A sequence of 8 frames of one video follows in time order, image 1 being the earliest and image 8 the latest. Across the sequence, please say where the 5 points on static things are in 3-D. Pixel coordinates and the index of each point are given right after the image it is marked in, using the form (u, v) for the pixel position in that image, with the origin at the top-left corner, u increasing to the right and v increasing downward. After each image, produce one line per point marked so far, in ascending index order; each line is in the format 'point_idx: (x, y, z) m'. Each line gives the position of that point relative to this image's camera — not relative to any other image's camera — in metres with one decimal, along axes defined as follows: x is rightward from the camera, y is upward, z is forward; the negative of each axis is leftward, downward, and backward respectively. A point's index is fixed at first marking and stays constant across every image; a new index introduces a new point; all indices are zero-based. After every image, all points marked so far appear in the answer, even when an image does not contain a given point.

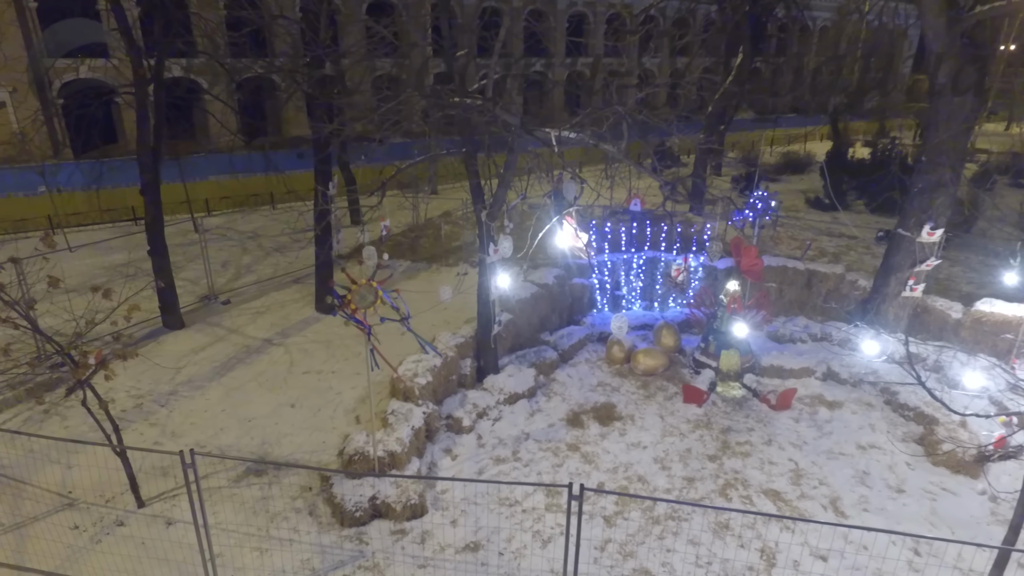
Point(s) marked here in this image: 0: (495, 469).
0: (-0.2, -2.2, +6.7) m
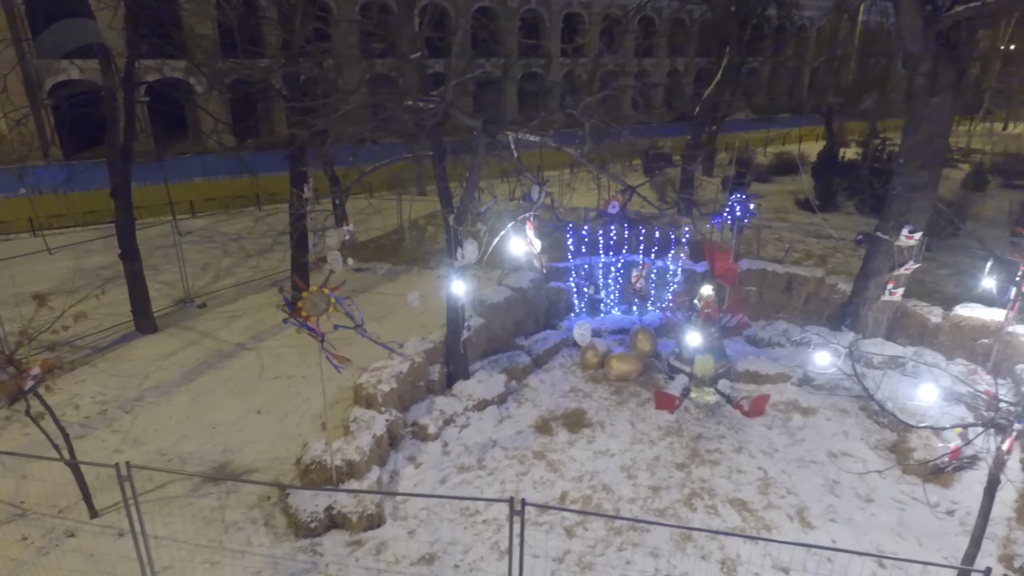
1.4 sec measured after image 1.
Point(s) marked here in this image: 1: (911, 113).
0: (-0.6, -2.3, +6.6) m
1: (+6.1, +2.7, +8.5) m
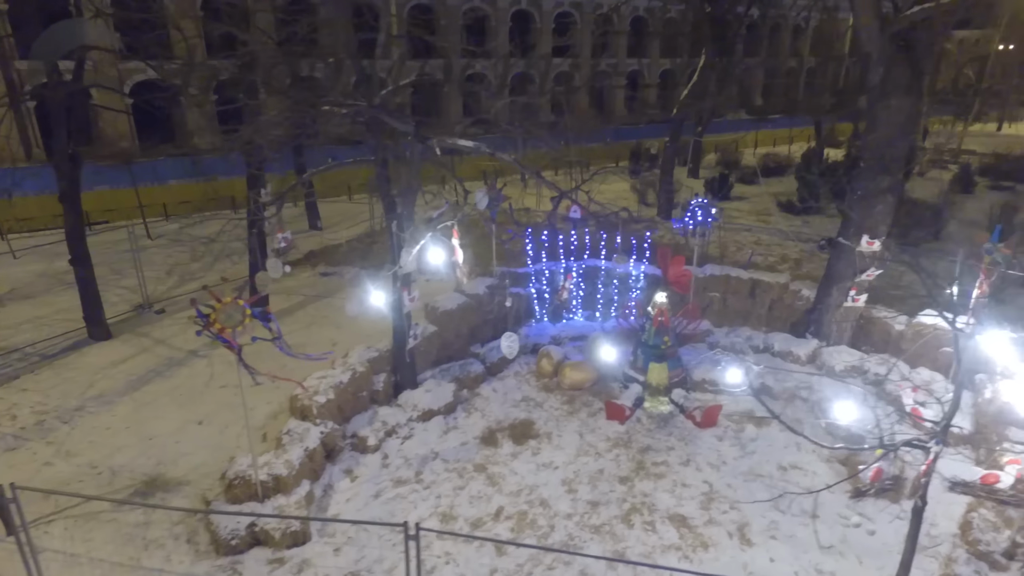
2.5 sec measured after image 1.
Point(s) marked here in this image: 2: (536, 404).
0: (-1.4, -2.4, +6.5) m
1: (+5.4, +2.6, +8.3) m
2: (+0.4, -1.7, +8.1) m
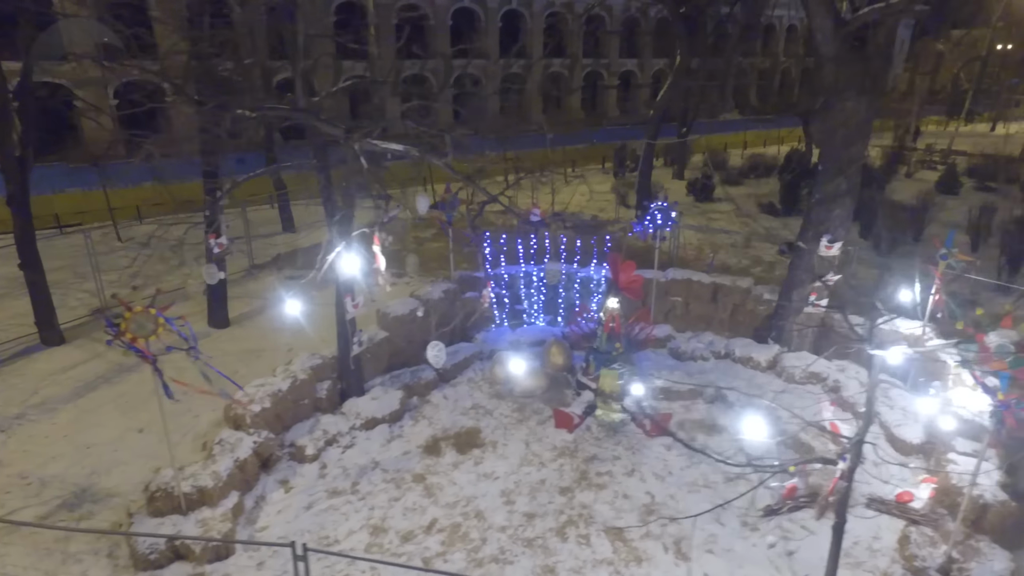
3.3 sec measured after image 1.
0: (-2.1, -2.4, +6.3) m
1: (+4.7, +2.5, +8.2) m
2: (-0.4, -1.8, +7.9) m
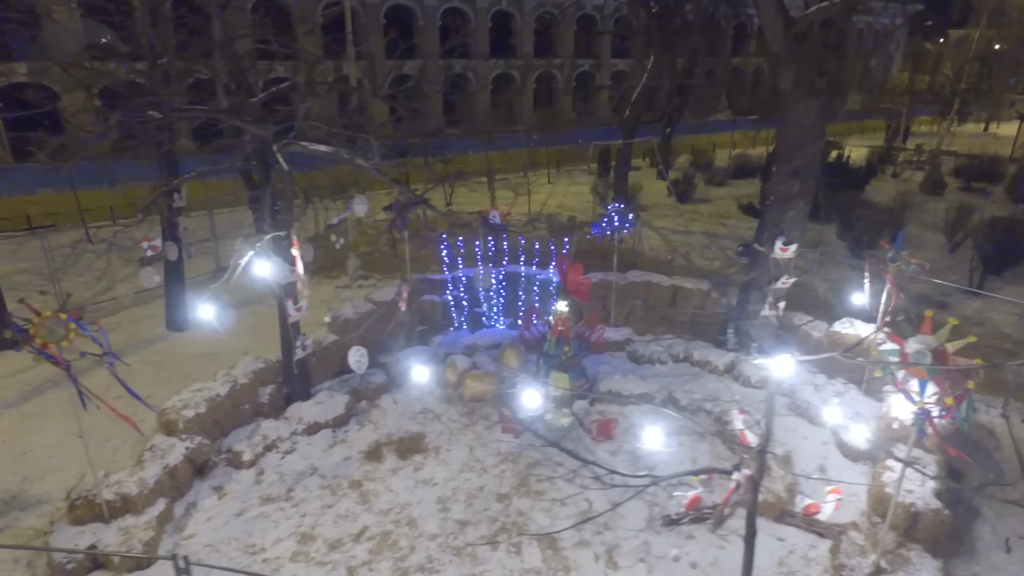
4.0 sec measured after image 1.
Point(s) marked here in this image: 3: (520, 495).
0: (-2.8, -2.5, +6.2) m
1: (+3.9, +2.5, +8.1) m
2: (-1.1, -1.8, +7.8) m
3: (+0.1, -2.4, +6.5) m
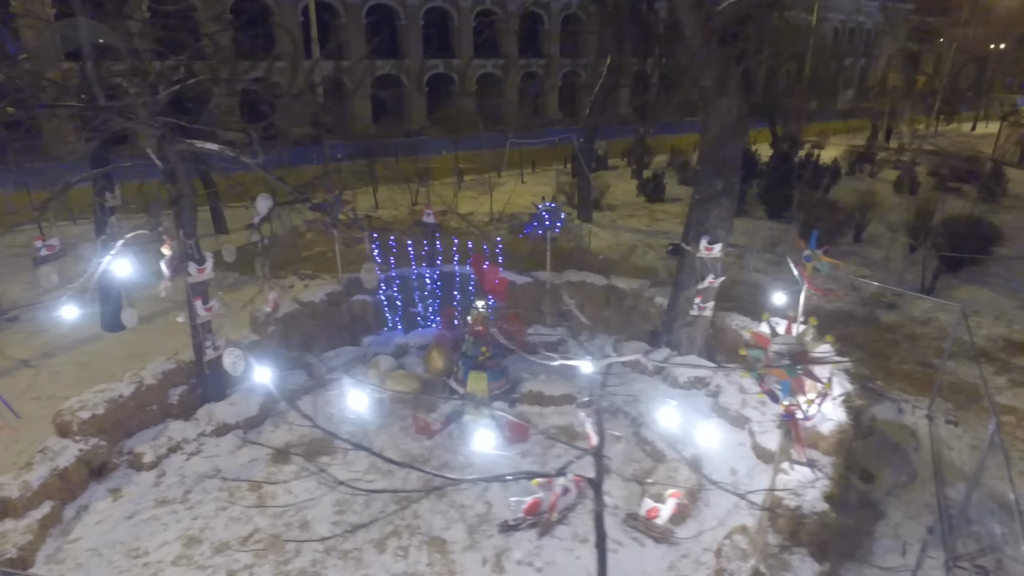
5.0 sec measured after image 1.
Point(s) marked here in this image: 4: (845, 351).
0: (-4.0, -2.5, +6.1) m
1: (+2.8, +2.5, +8.0) m
2: (-2.3, -1.8, +7.7) m
3: (-1.1, -2.4, +6.4) m
4: (+5.7, -1.1, +9.5) m
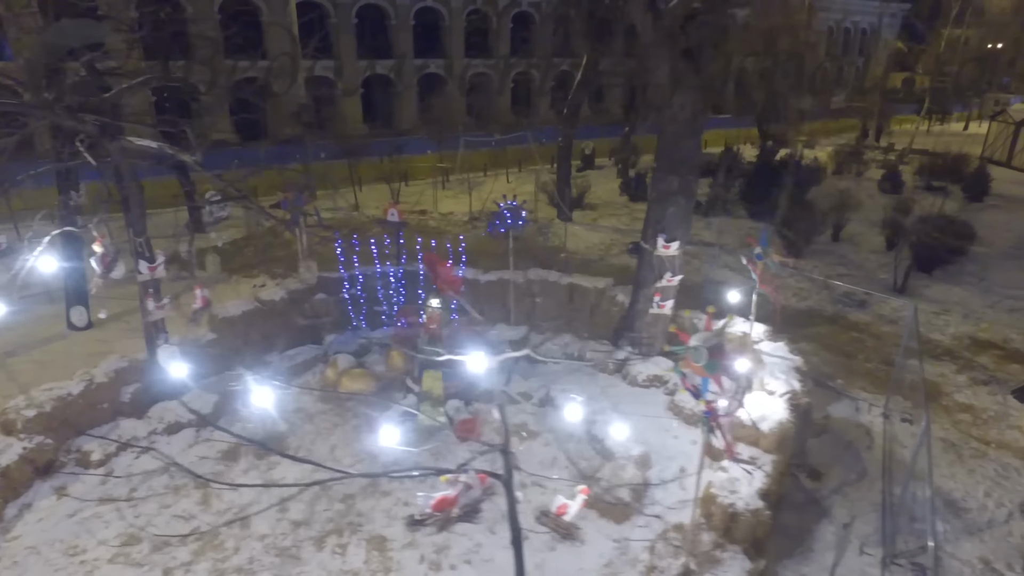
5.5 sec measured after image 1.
0: (-4.6, -2.5, +6.1) m
1: (+2.2, +2.5, +8.0) m
2: (-2.9, -1.8, +7.7) m
3: (-1.7, -2.4, +6.4) m
4: (+5.1, -1.1, +9.5) m
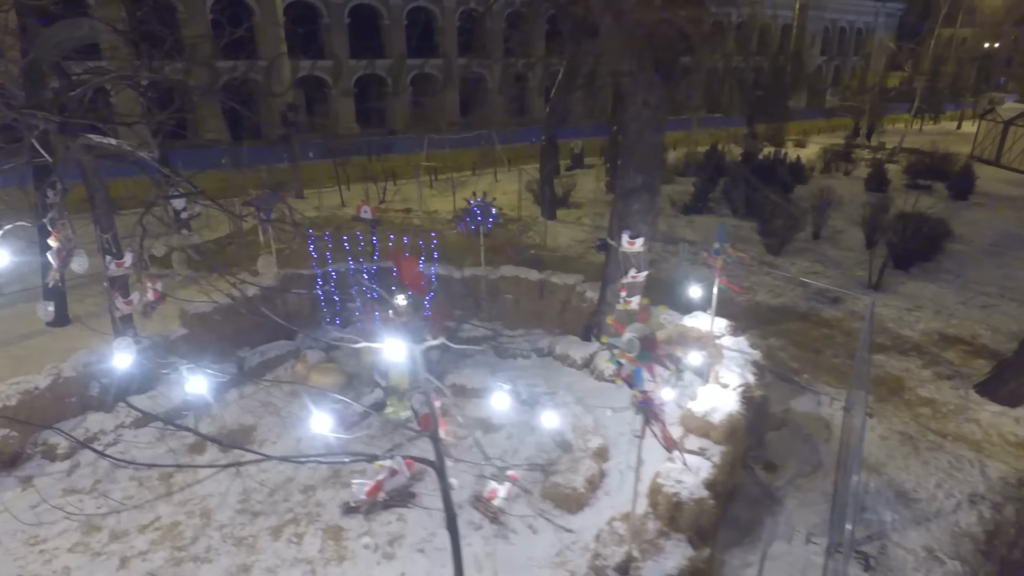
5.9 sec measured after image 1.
0: (-5.1, -2.4, +6.2) m
1: (+1.7, +2.6, +8.1) m
2: (-3.4, -1.7, +7.8) m
3: (-2.2, -2.3, +6.5) m
4: (+4.6, -1.0, +9.6) m
